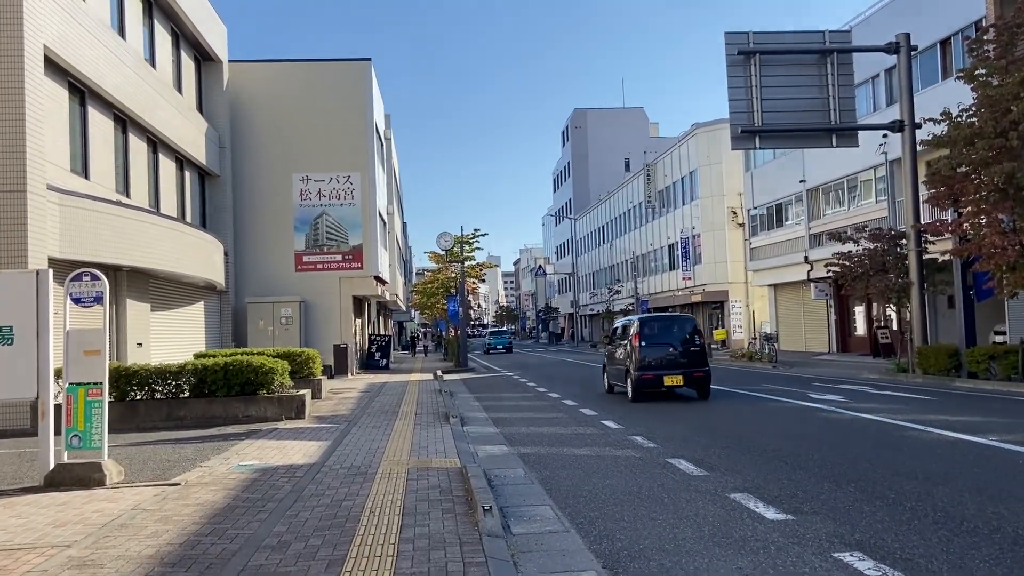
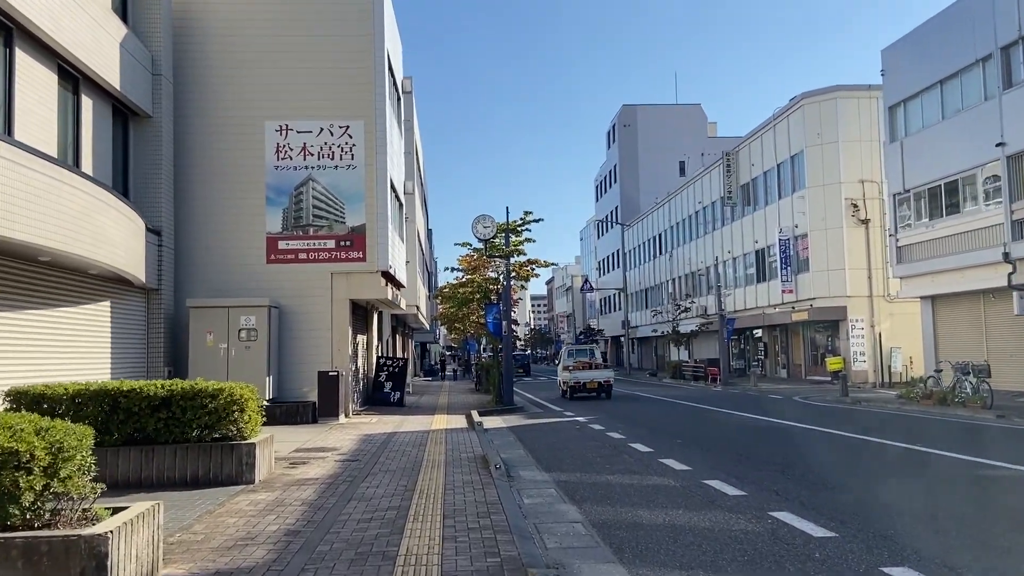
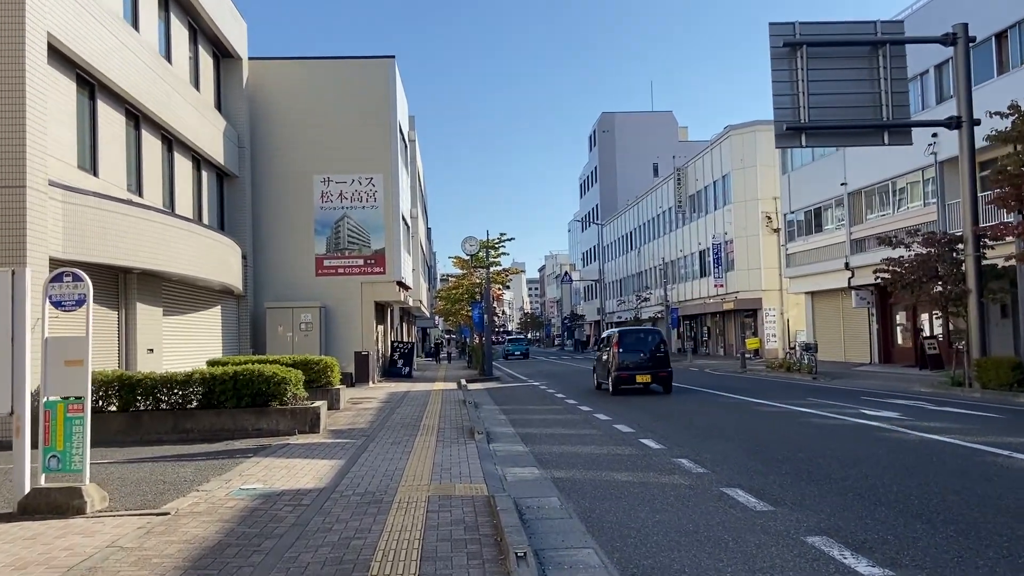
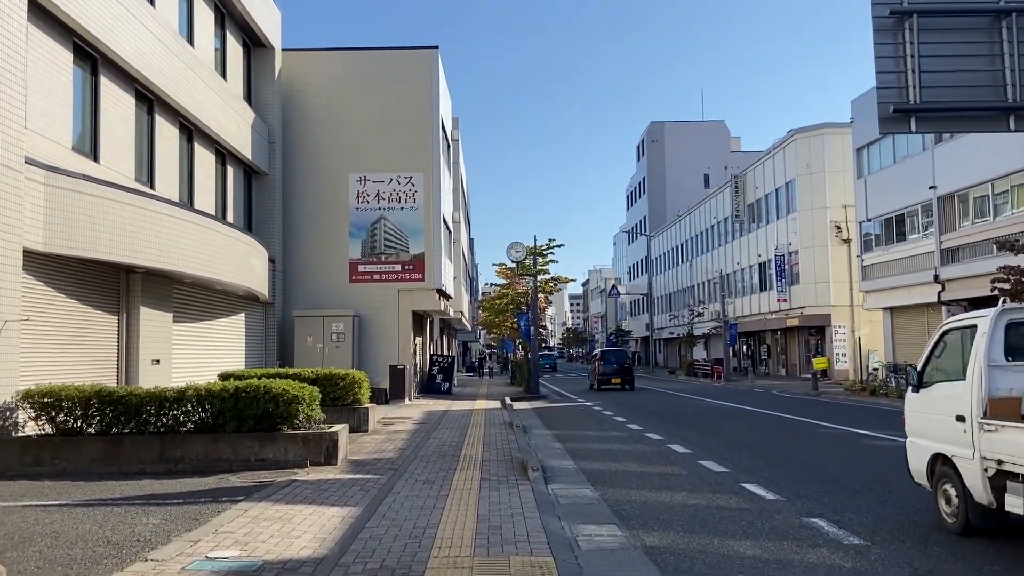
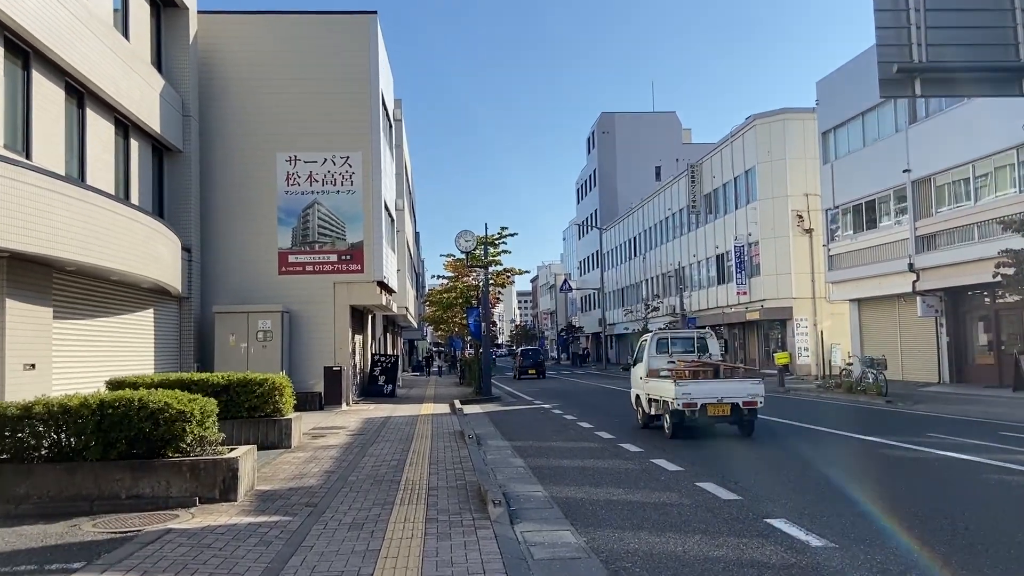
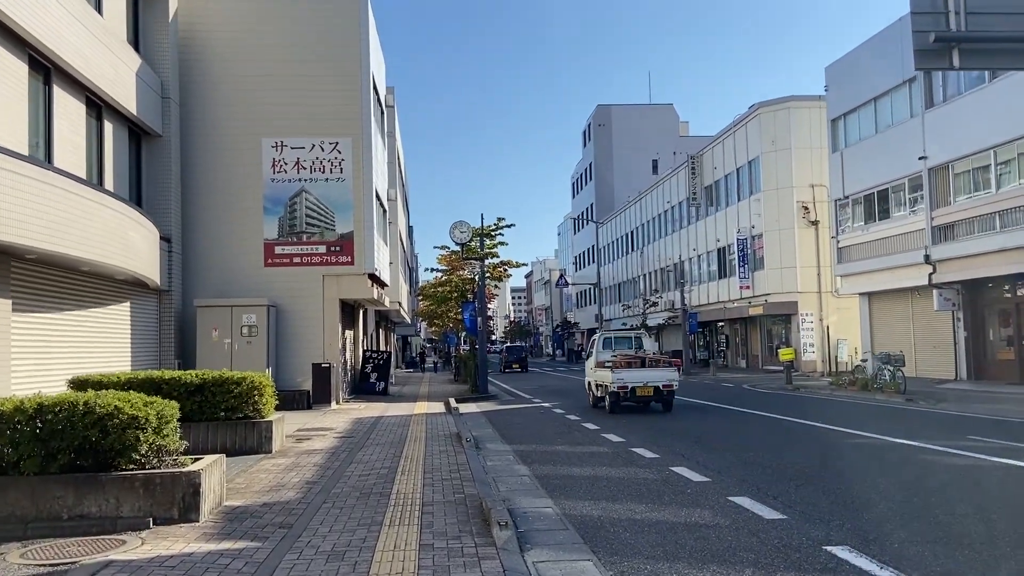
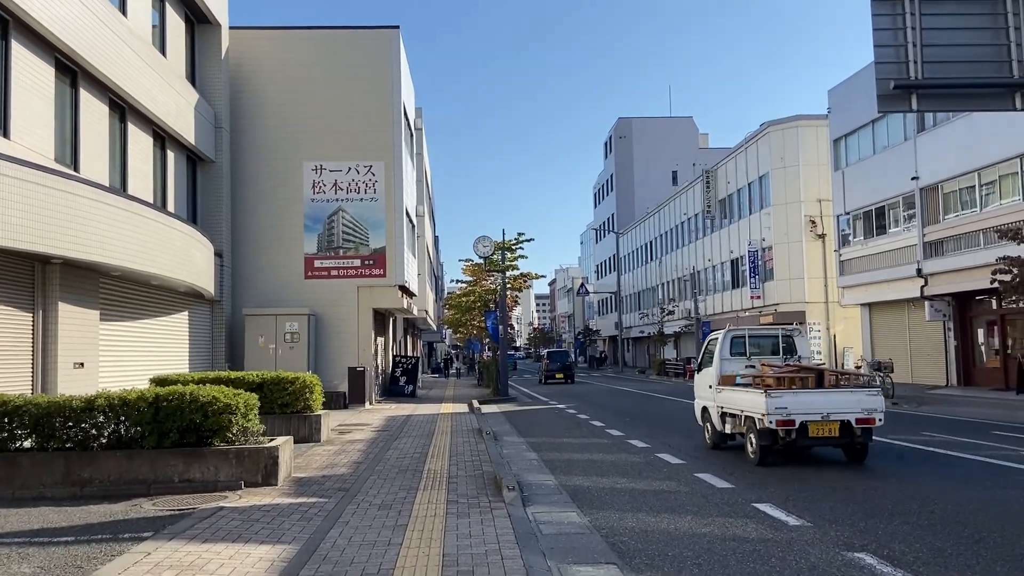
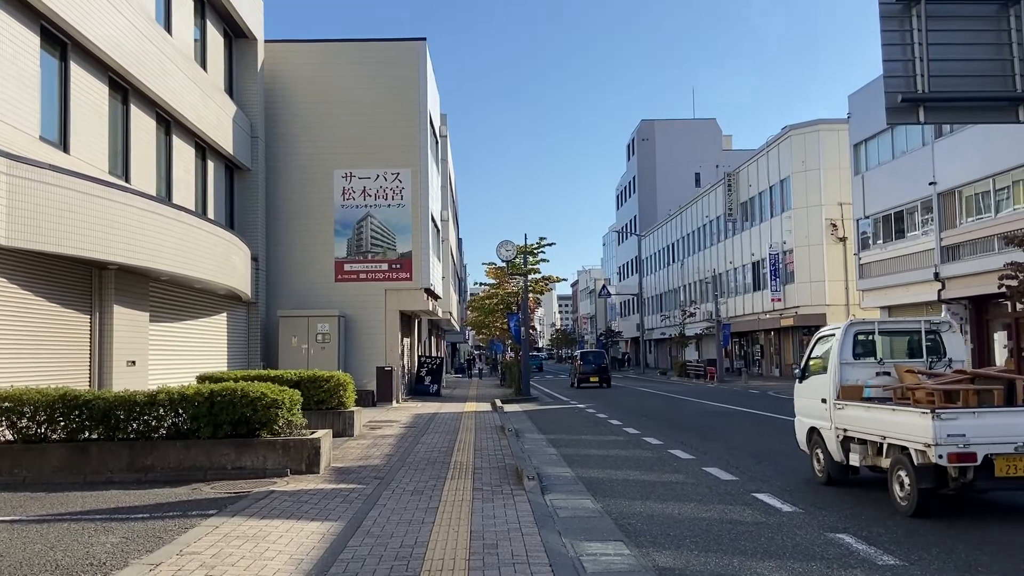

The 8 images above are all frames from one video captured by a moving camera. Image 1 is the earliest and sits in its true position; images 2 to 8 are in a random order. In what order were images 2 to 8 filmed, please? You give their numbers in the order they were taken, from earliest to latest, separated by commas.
3, 4, 8, 7, 5, 6, 2
